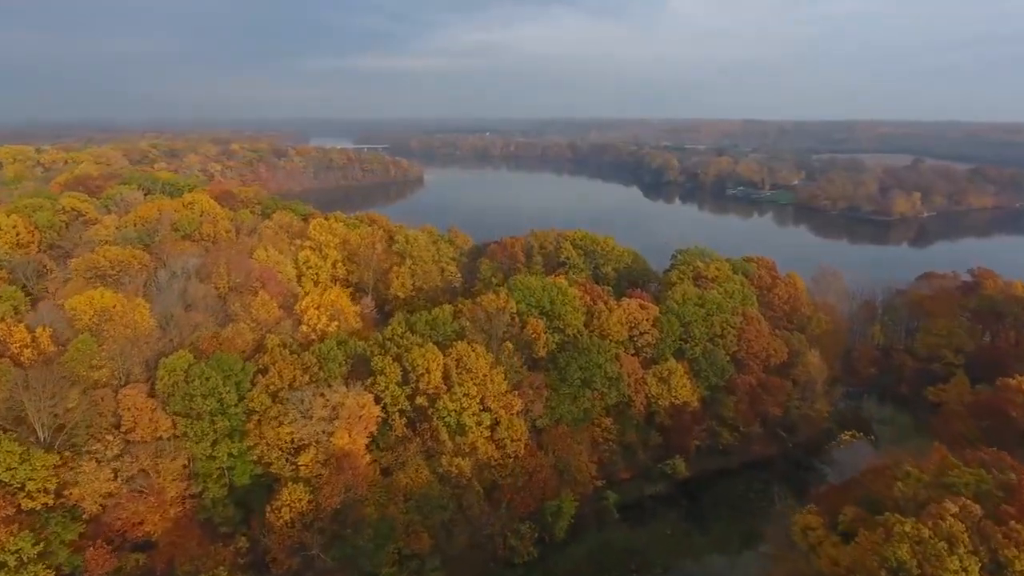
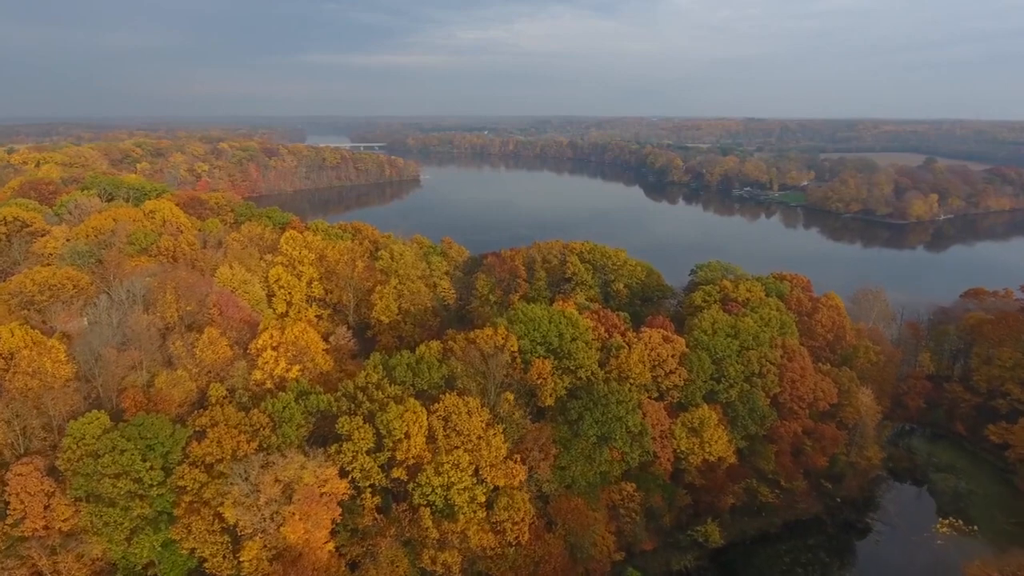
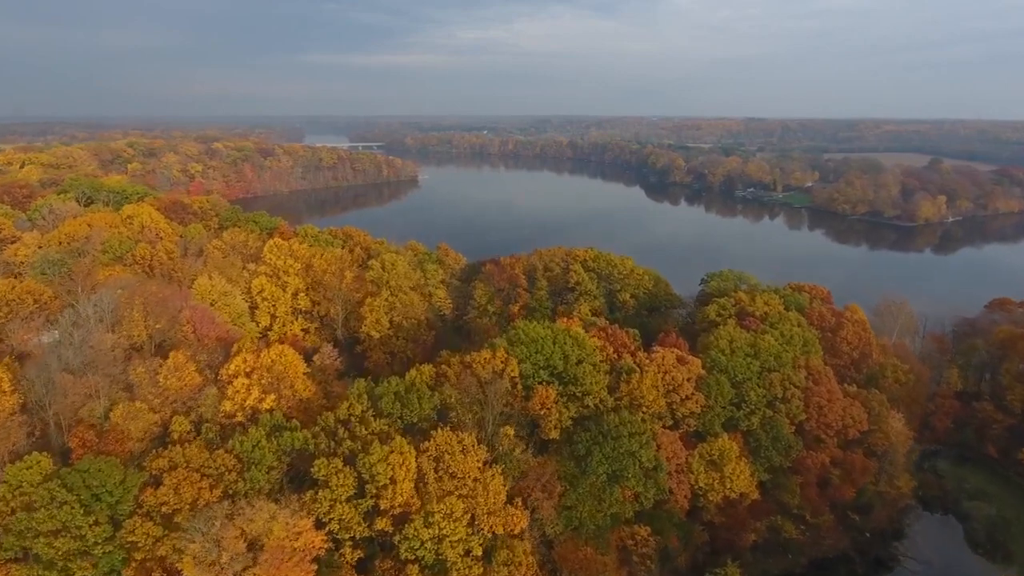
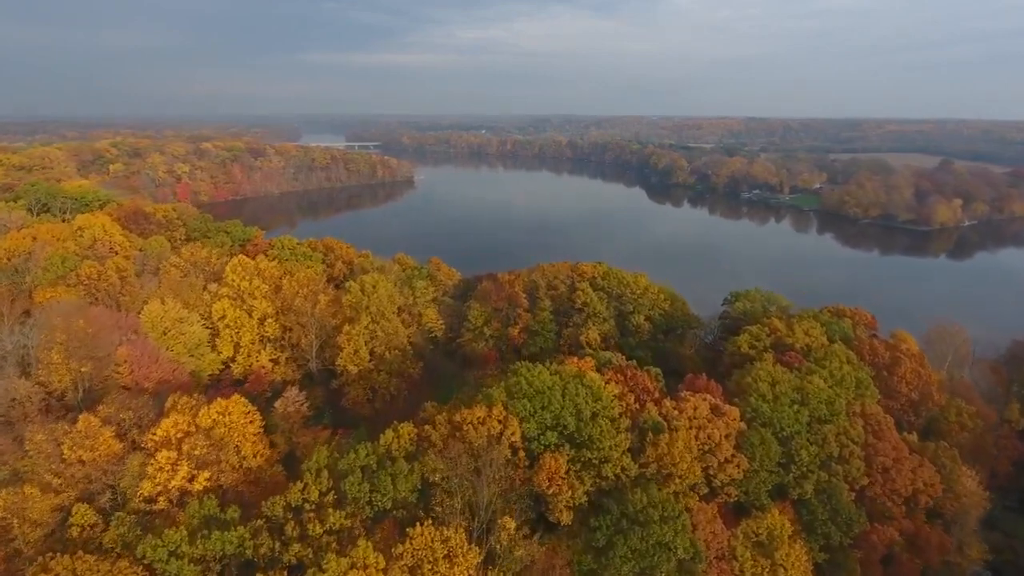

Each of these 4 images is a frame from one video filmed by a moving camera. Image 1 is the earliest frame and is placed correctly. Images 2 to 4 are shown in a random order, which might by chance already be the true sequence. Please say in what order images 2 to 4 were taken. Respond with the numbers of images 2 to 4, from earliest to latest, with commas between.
2, 3, 4
